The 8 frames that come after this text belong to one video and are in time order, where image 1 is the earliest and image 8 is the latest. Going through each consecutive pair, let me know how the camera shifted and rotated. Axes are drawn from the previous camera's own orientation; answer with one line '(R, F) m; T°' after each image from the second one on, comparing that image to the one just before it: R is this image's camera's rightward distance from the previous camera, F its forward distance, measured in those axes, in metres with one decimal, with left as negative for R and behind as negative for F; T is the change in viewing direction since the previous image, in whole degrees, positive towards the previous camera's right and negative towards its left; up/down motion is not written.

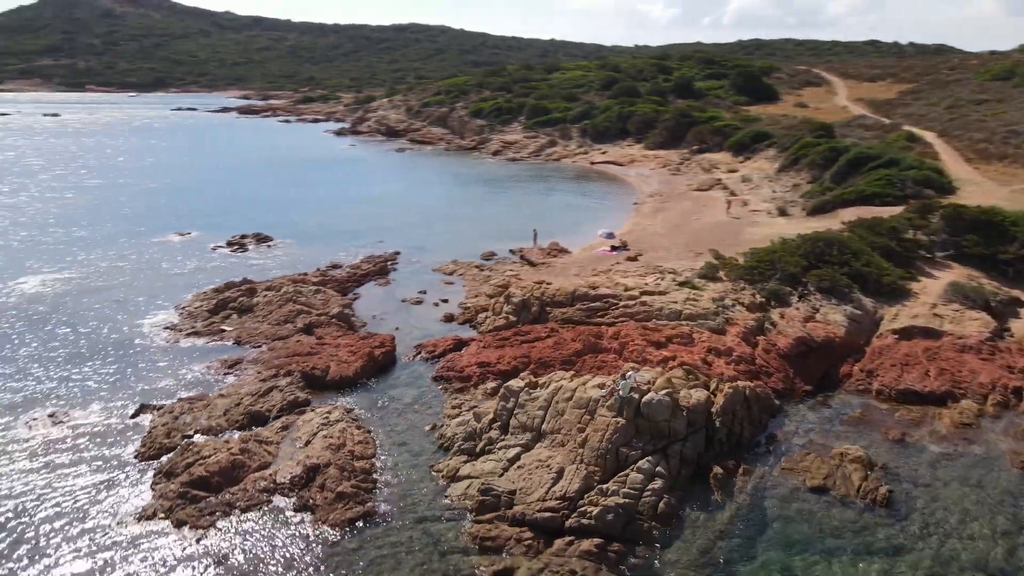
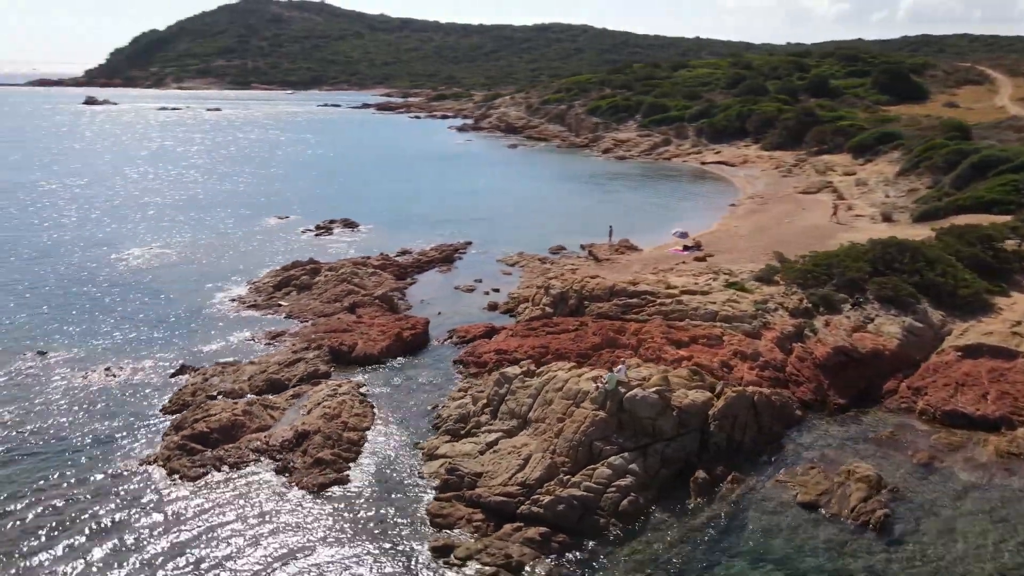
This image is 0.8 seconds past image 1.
(+3.0, +0.2) m; -10°
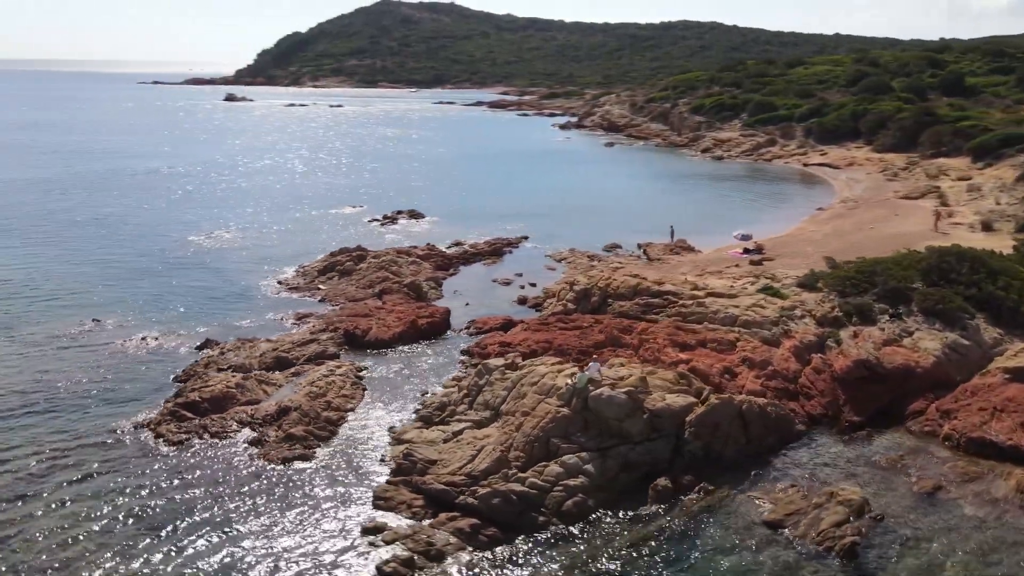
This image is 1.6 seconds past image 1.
(+3.0, +0.4) m; -9°
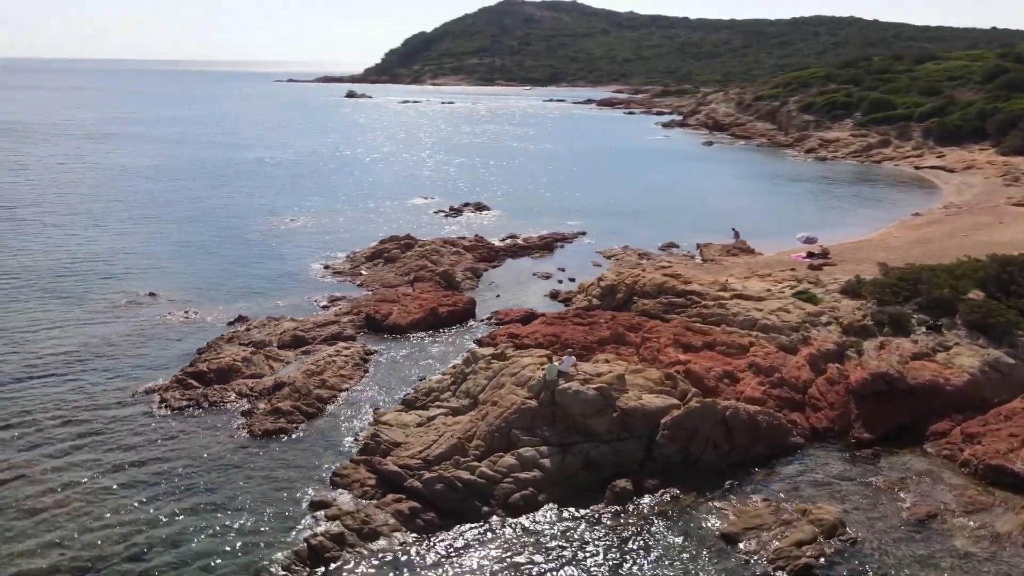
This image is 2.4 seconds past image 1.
(+2.8, +0.4) m; -9°
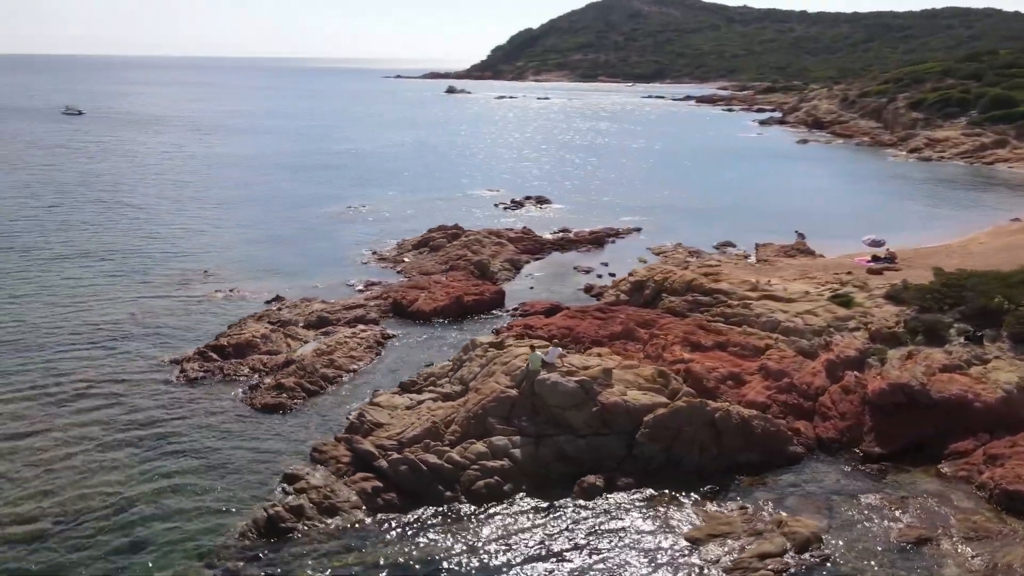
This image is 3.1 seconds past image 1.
(+2.2, +0.3) m; -8°
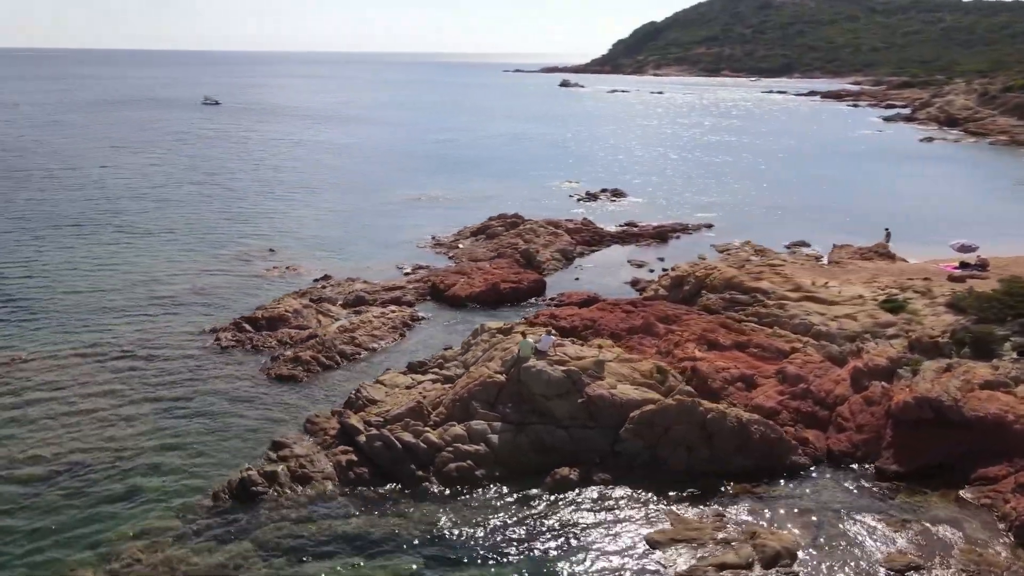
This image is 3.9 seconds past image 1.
(+2.3, +0.3) m; -9°
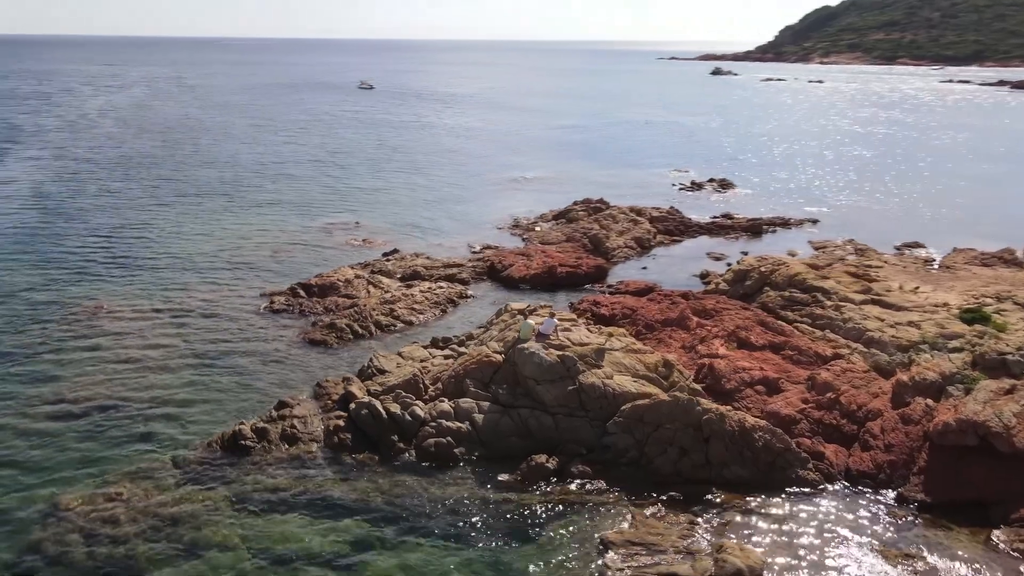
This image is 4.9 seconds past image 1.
(+2.6, +0.6) m; -11°
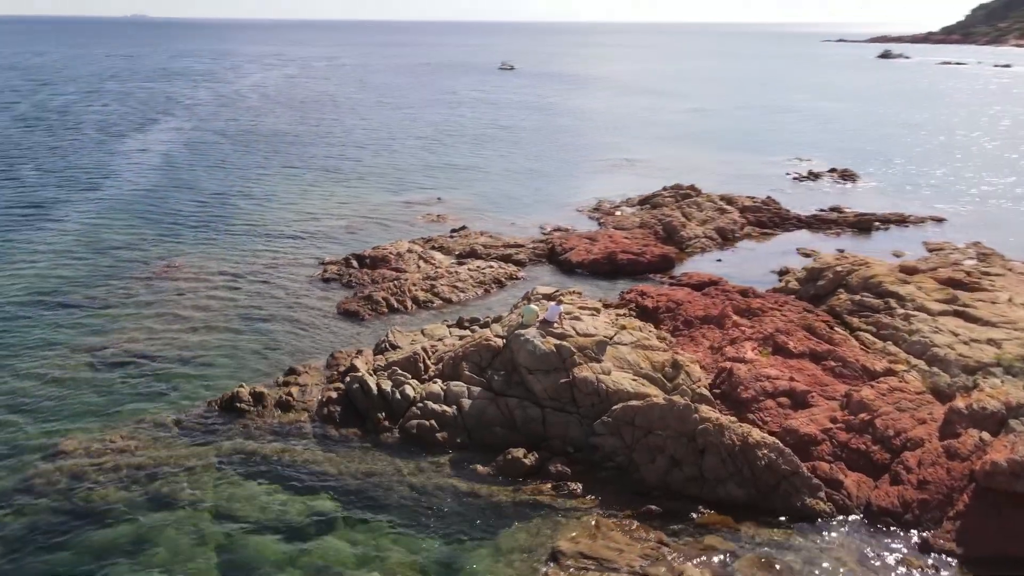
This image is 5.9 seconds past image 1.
(+2.4, +1.0) m; -11°
